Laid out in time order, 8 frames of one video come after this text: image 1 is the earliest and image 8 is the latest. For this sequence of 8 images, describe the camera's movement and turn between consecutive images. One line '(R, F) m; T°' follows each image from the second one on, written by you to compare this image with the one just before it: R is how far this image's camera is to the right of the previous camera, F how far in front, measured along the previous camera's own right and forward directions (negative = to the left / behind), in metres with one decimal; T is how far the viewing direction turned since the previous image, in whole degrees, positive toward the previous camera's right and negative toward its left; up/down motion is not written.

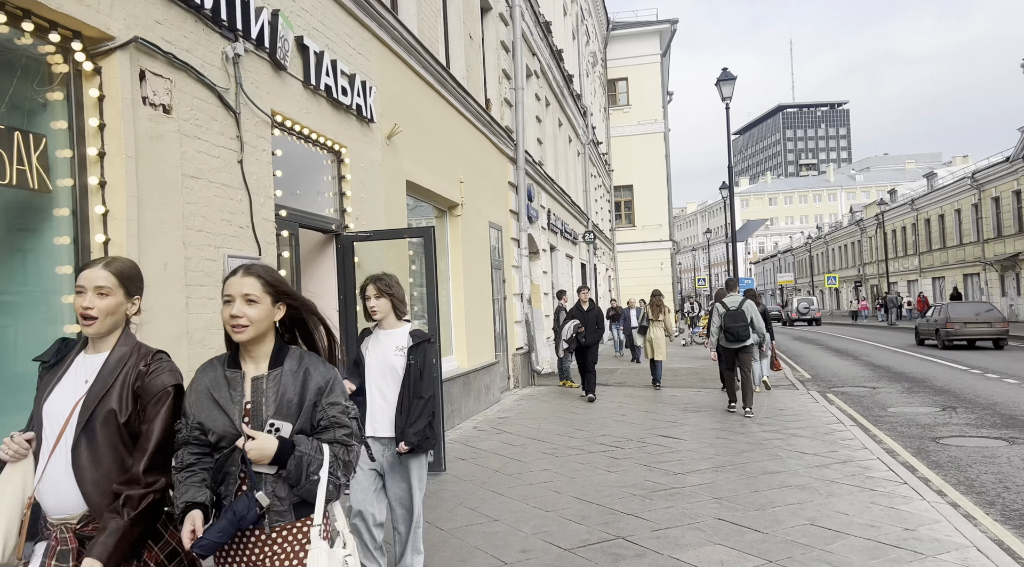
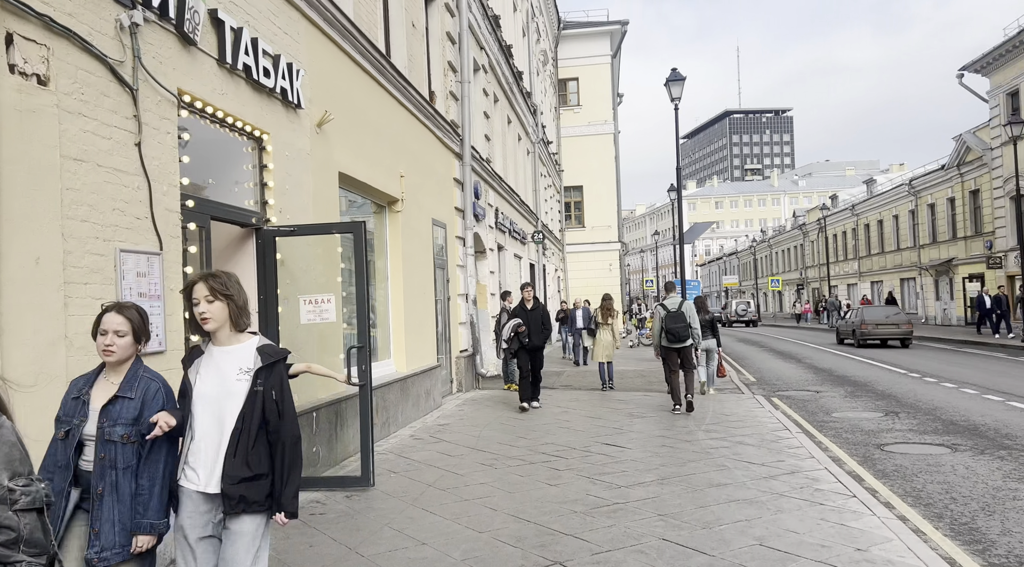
(+0.1, +0.4) m; +4°
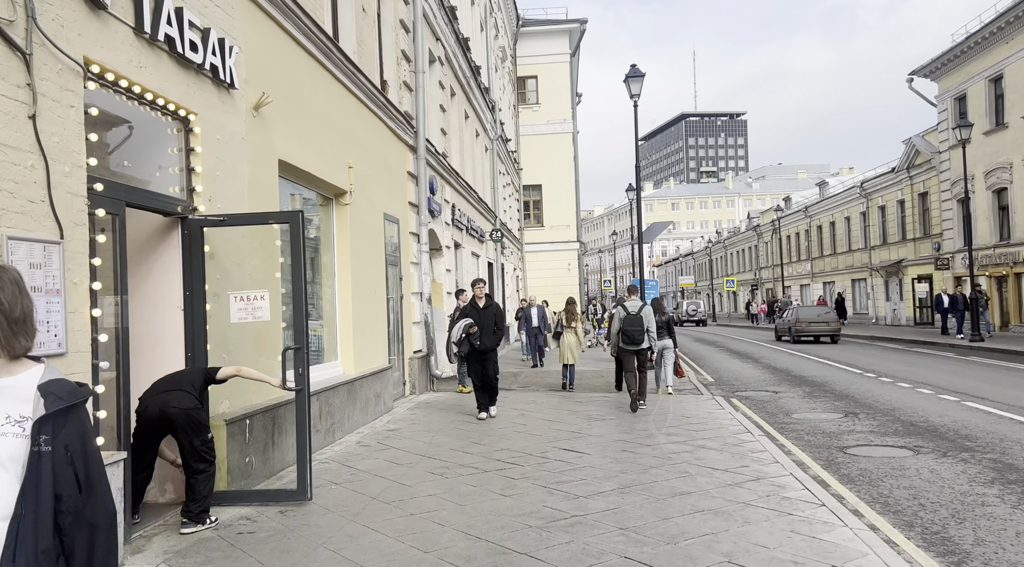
(+0.1, +0.4) m; +3°
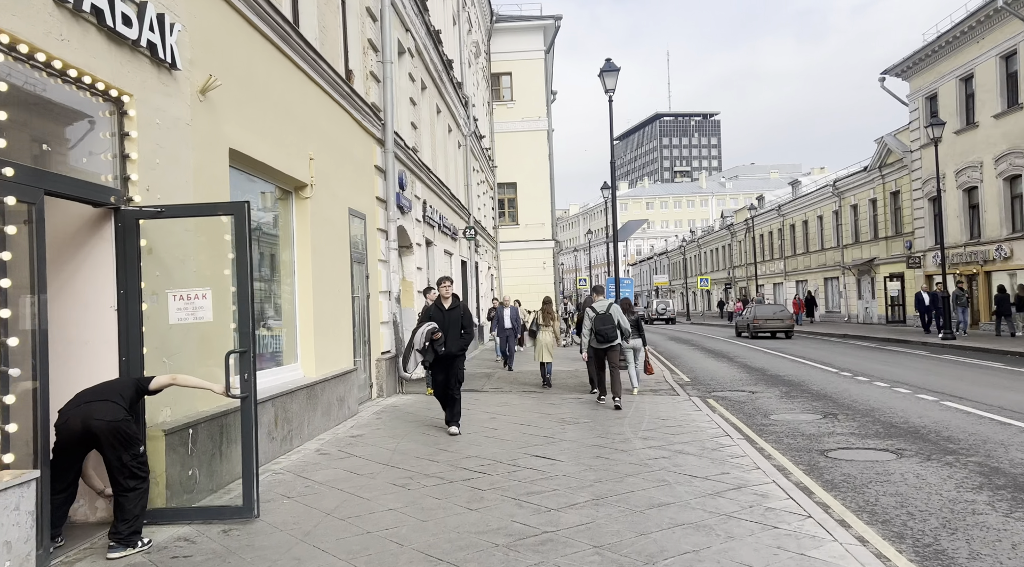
(+0.1, +0.4) m; +2°
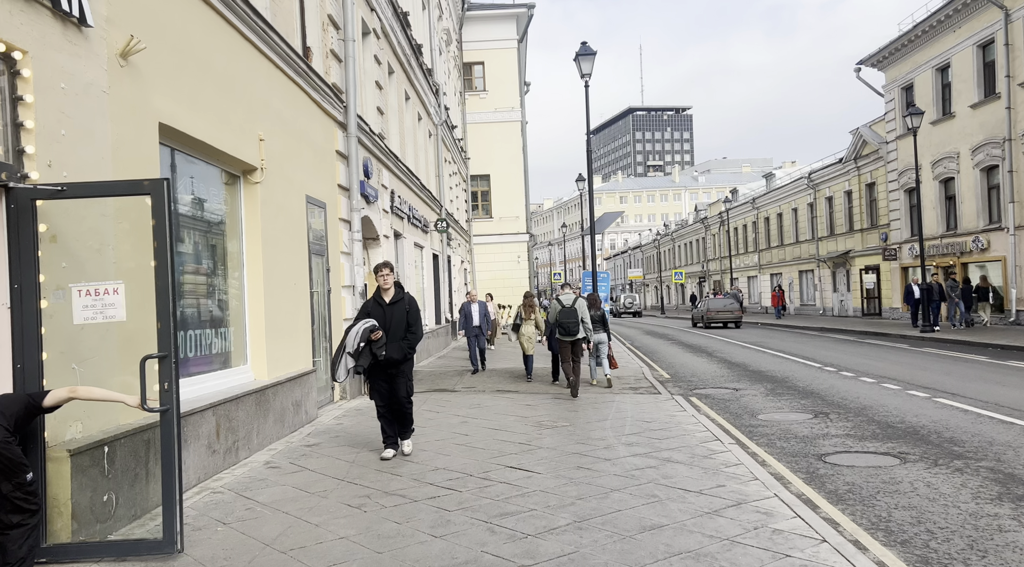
(0.0, +0.7) m; +2°
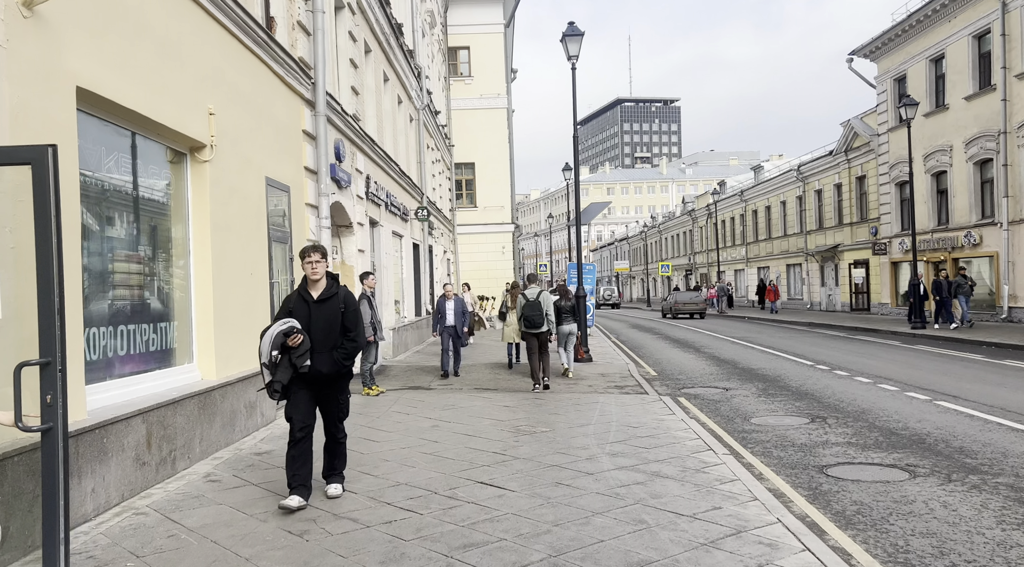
(+0.1, +0.7) m; +1°
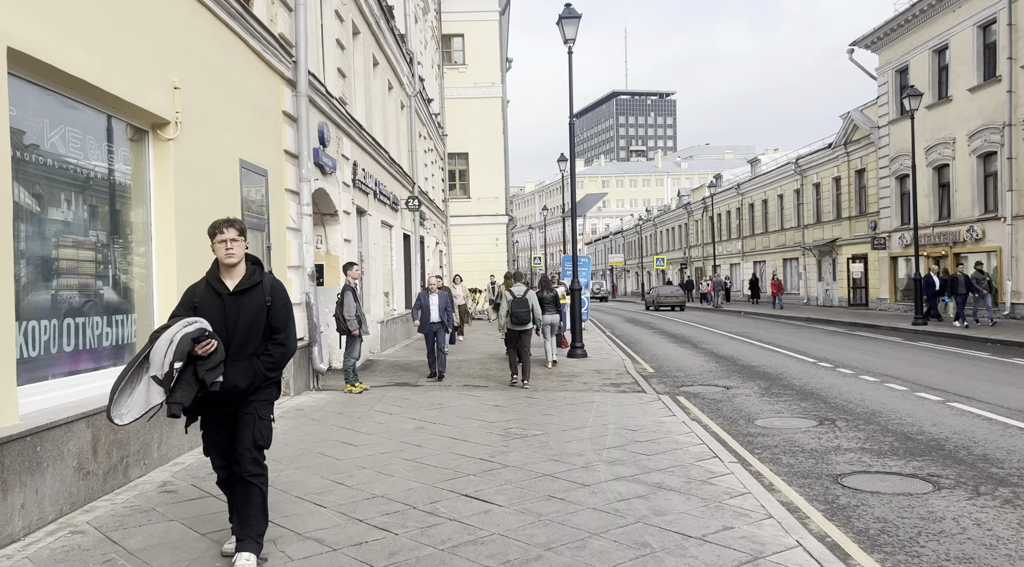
(0.0, +0.6) m; 0°
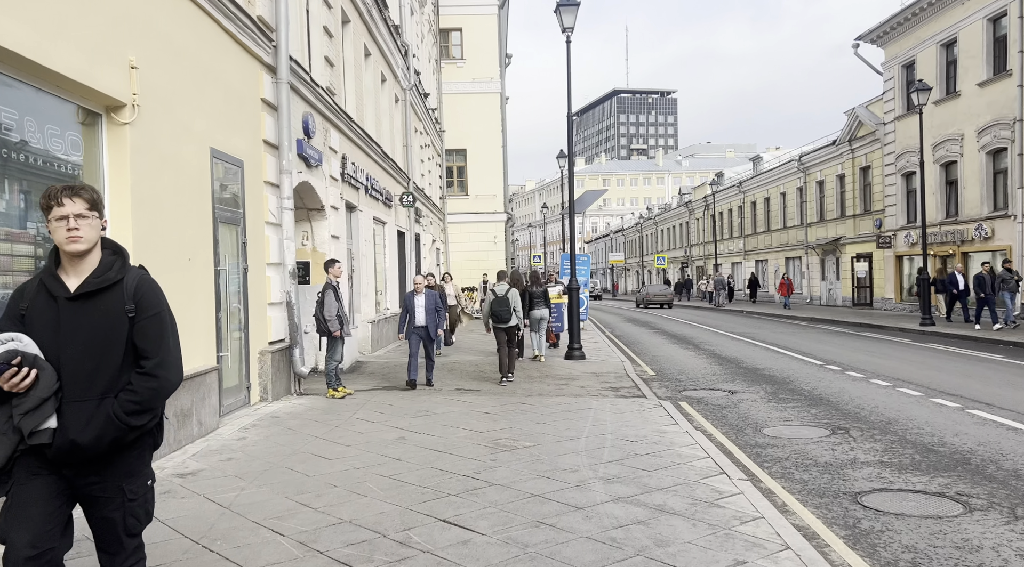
(+0.1, +0.6) m; 0°
